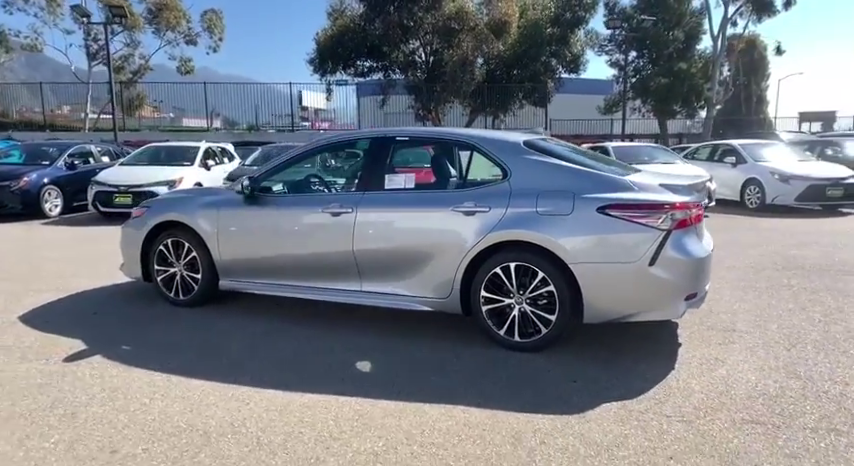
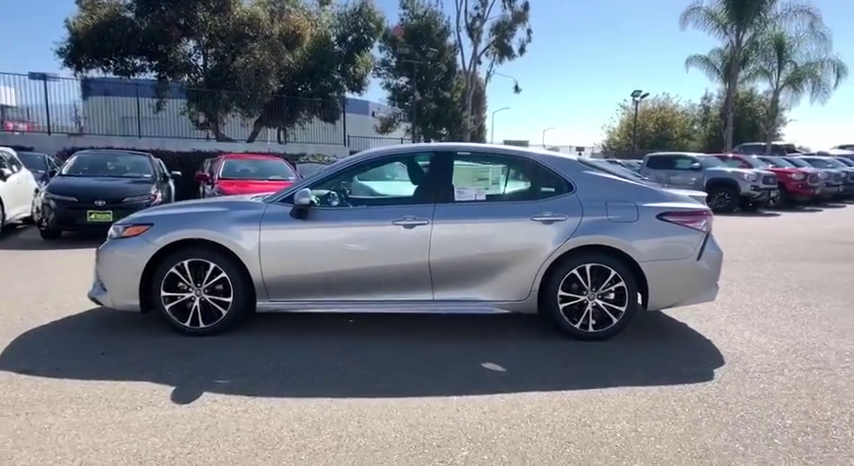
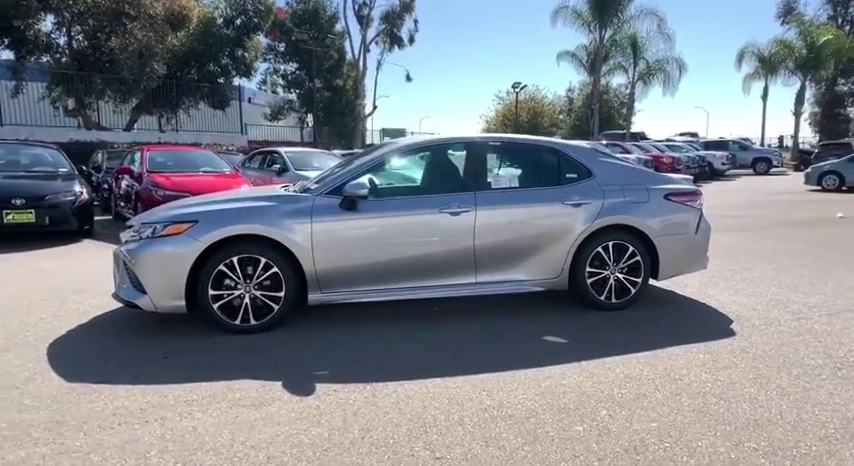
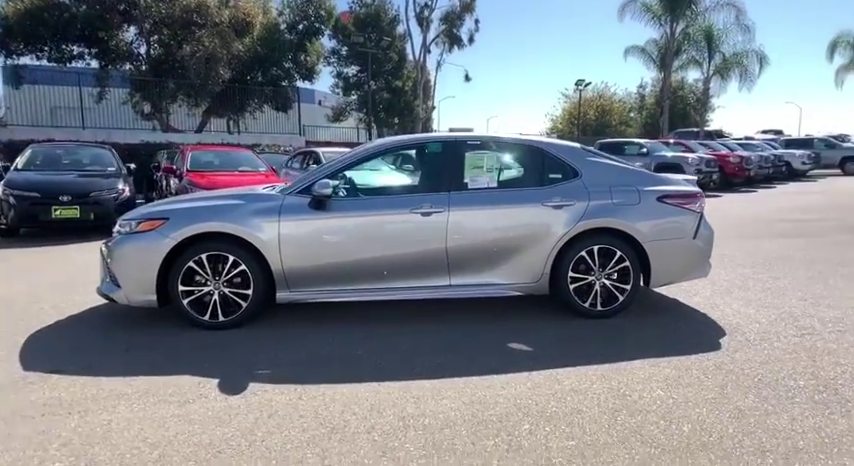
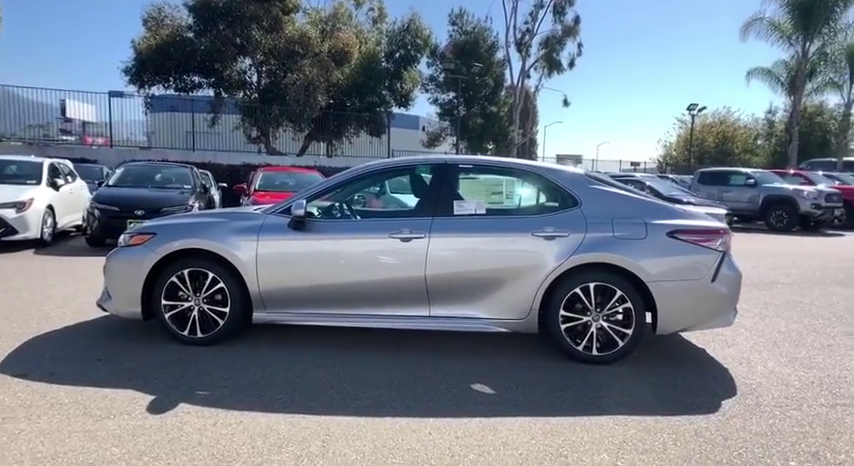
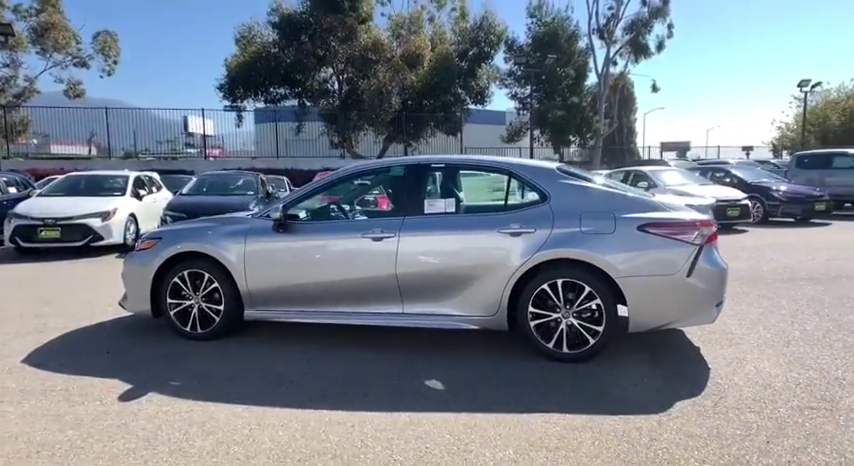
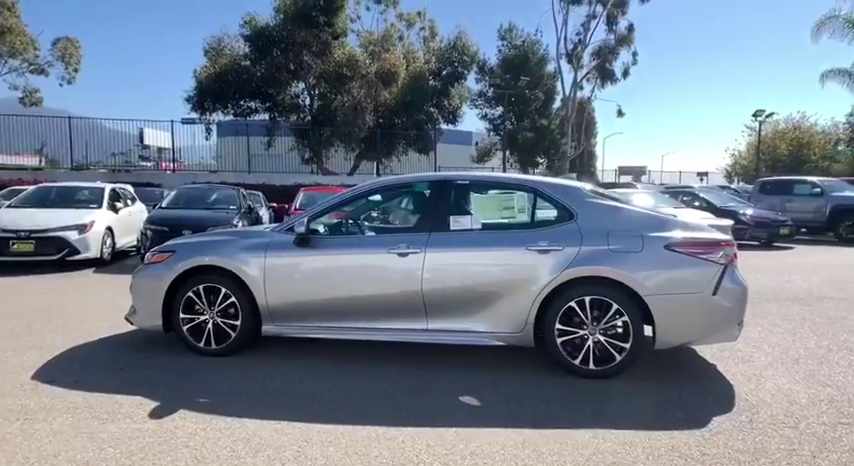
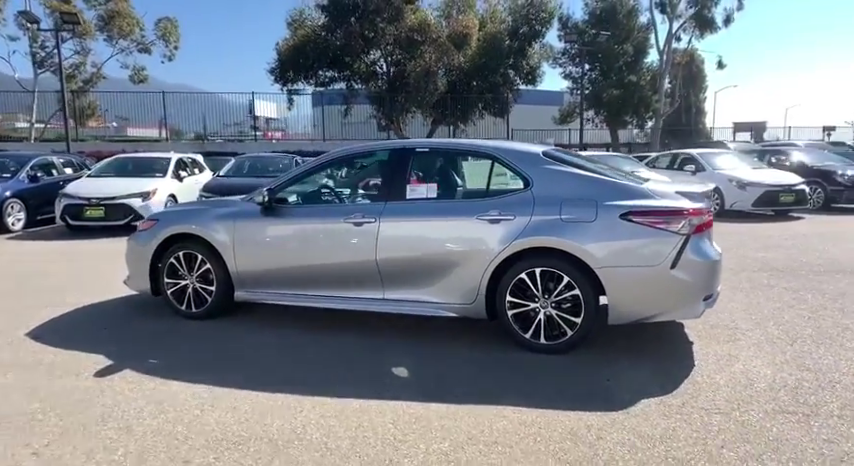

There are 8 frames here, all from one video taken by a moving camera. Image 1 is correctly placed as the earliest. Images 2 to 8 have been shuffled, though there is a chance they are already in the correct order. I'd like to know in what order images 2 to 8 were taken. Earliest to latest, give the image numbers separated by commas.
8, 6, 7, 5, 2, 4, 3
